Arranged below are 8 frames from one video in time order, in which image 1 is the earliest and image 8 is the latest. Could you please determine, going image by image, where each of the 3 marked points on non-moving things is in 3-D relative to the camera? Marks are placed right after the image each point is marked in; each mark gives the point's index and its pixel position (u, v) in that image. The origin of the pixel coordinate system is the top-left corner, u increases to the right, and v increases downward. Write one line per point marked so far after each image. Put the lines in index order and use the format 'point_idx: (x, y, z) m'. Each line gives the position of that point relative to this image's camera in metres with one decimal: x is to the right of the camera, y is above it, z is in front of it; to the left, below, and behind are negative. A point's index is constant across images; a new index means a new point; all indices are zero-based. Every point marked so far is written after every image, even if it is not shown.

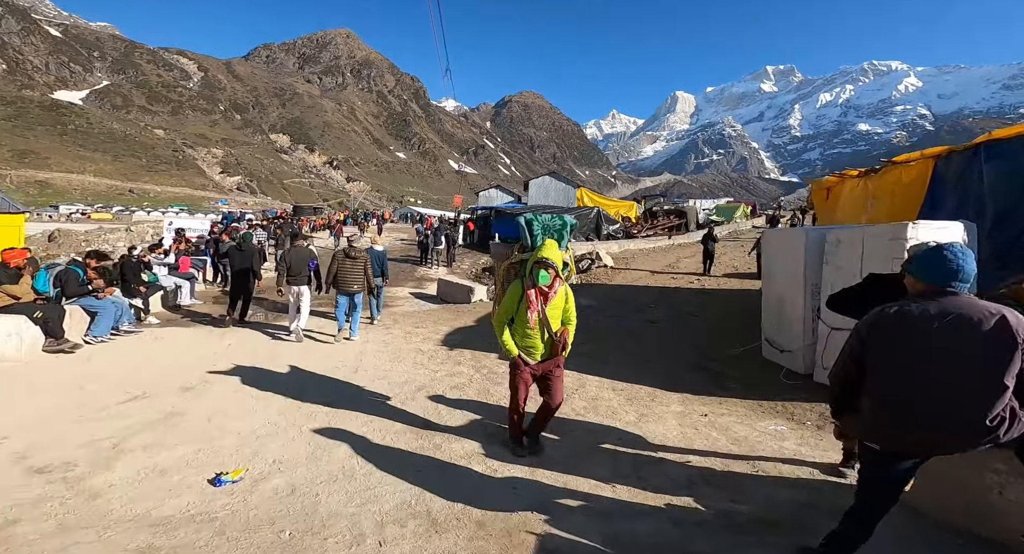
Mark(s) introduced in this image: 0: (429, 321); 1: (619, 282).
0: (-1.8, -1.0, +10.8) m
1: (+3.4, -0.2, +16.2) m
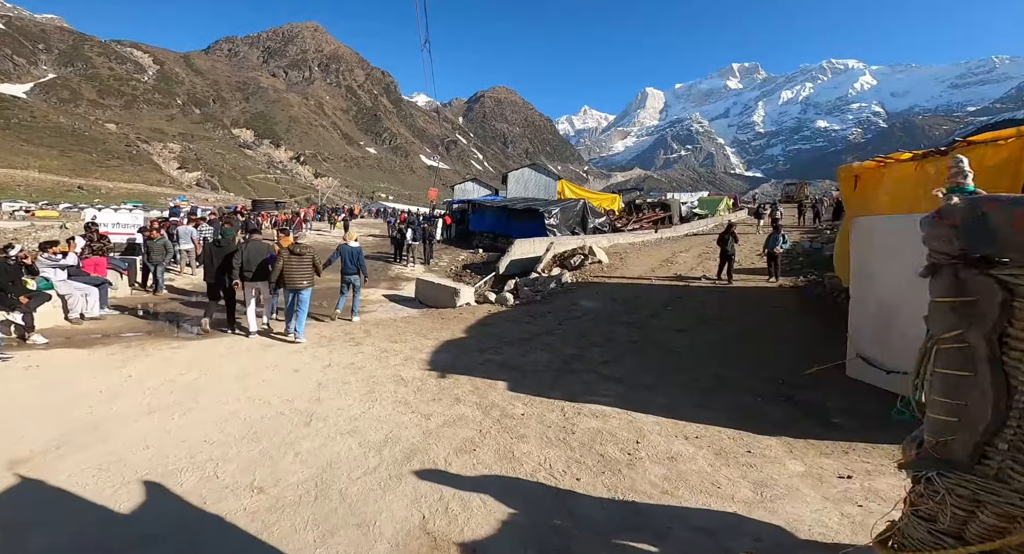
0: (-1.8, -1.0, +8.7) m
1: (+3.1, -0.1, +14.4) m
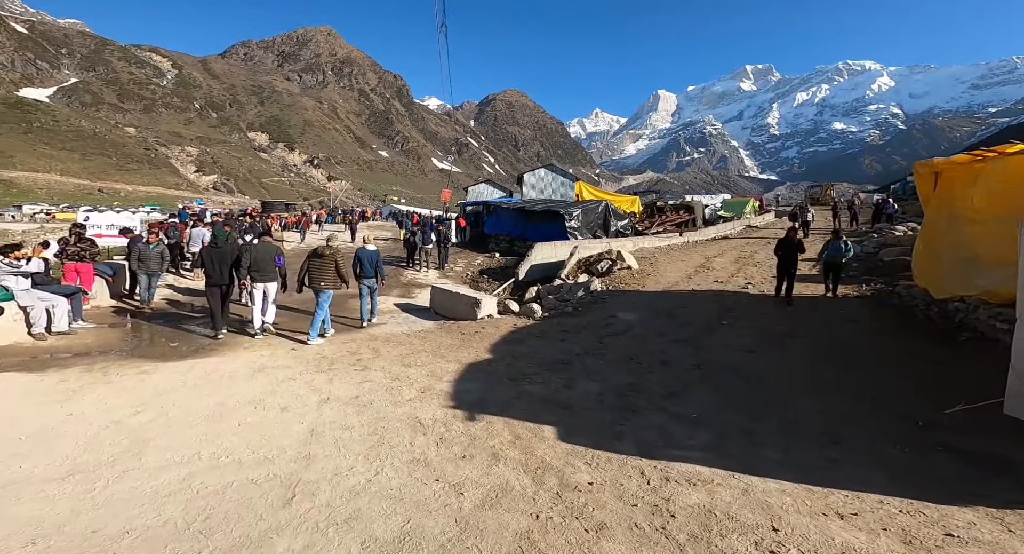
0: (-1.3, -1.1, +7.5) m
1: (+3.7, -0.3, +13.0) m
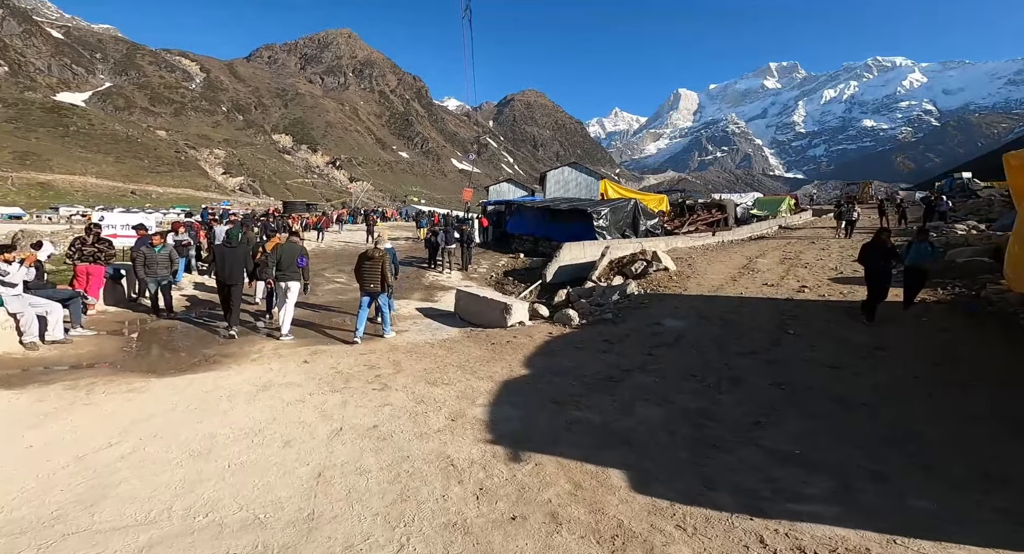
0: (-0.8, -1.1, +6.6) m
1: (+4.5, -0.3, +11.9) m
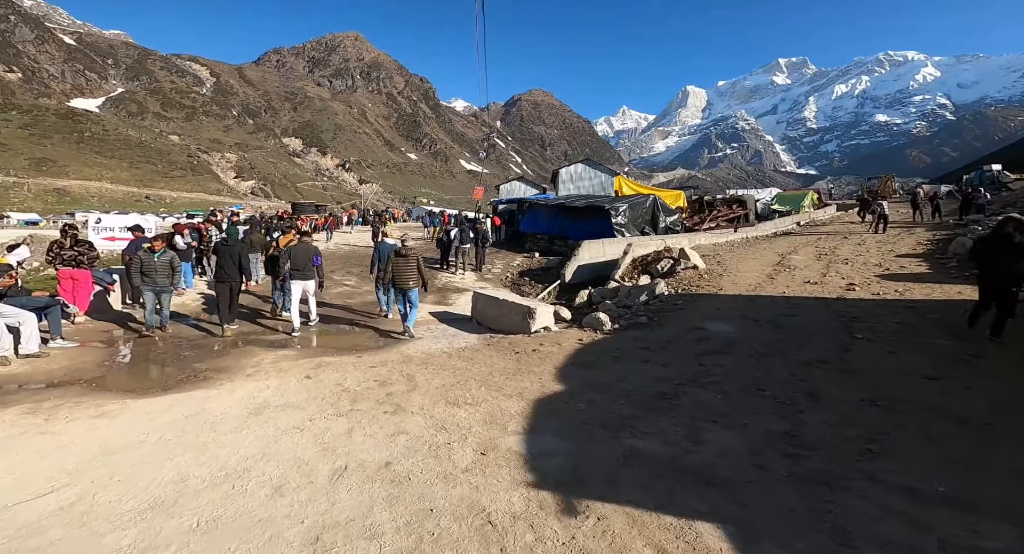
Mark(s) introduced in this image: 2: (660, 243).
0: (-0.4, -1.2, +5.8) m
1: (+4.9, -0.3, +11.0) m
2: (+4.9, +1.1, +16.8) m
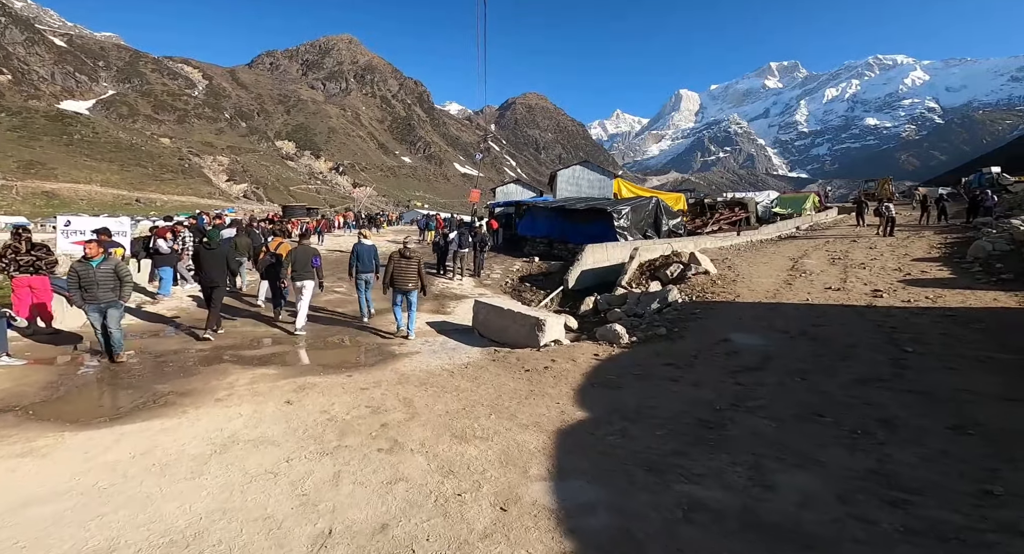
0: (-0.3, -1.3, +5.1) m
1: (+5.0, -0.4, +10.3) m
2: (+4.9, +1.0, +16.2) m
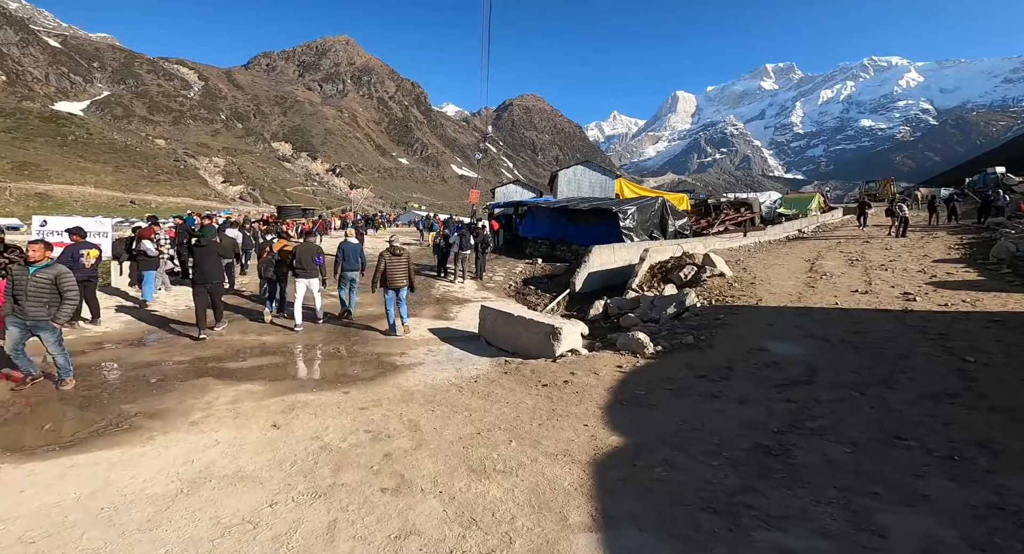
0: (-0.1, -1.3, +4.4) m
1: (+5.1, -0.5, +9.7) m
2: (+5.0, +0.9, +15.6) m
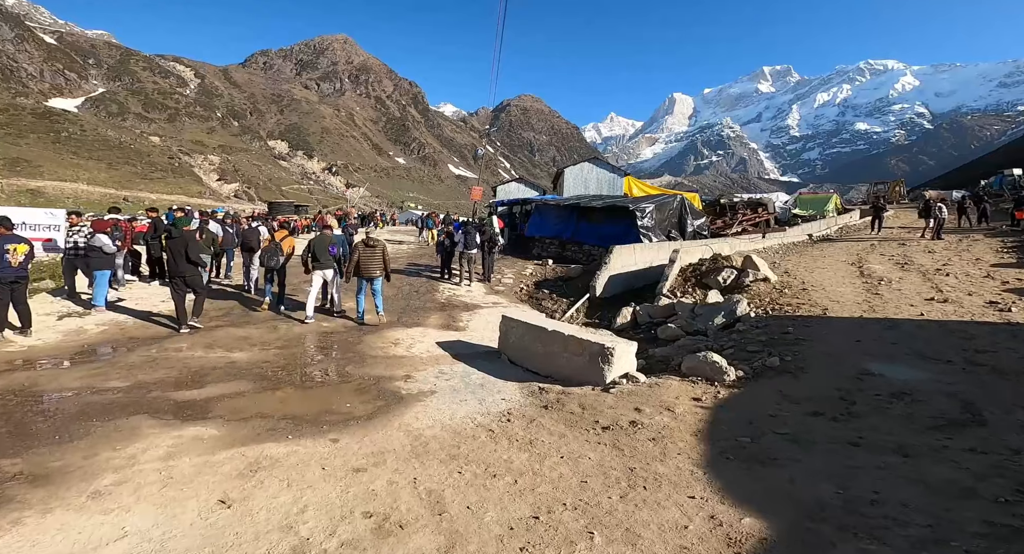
0: (+0.3, -1.4, +3.0) m
1: (+5.5, -0.5, +8.3) m
2: (+5.4, +0.8, +14.2) m
